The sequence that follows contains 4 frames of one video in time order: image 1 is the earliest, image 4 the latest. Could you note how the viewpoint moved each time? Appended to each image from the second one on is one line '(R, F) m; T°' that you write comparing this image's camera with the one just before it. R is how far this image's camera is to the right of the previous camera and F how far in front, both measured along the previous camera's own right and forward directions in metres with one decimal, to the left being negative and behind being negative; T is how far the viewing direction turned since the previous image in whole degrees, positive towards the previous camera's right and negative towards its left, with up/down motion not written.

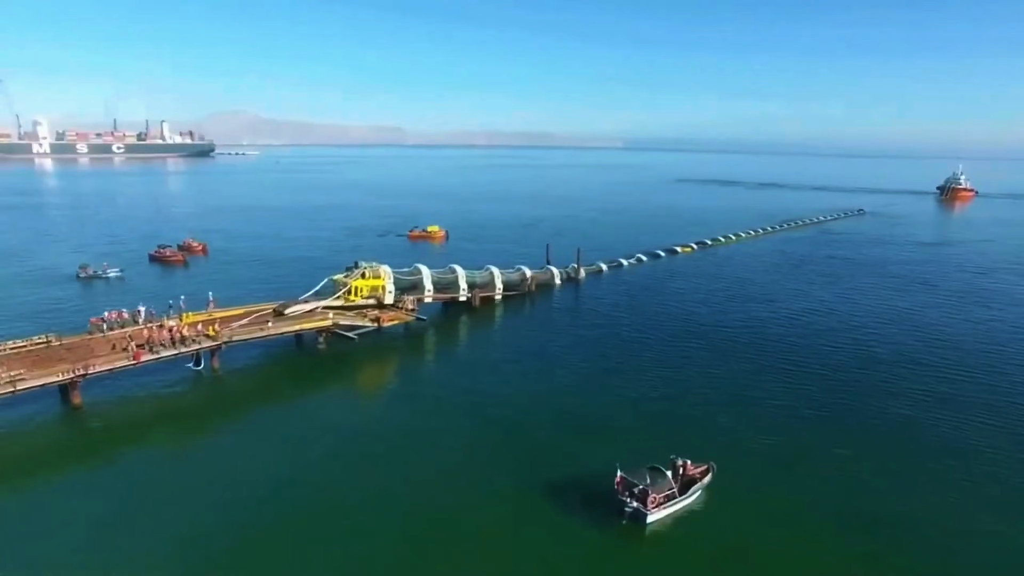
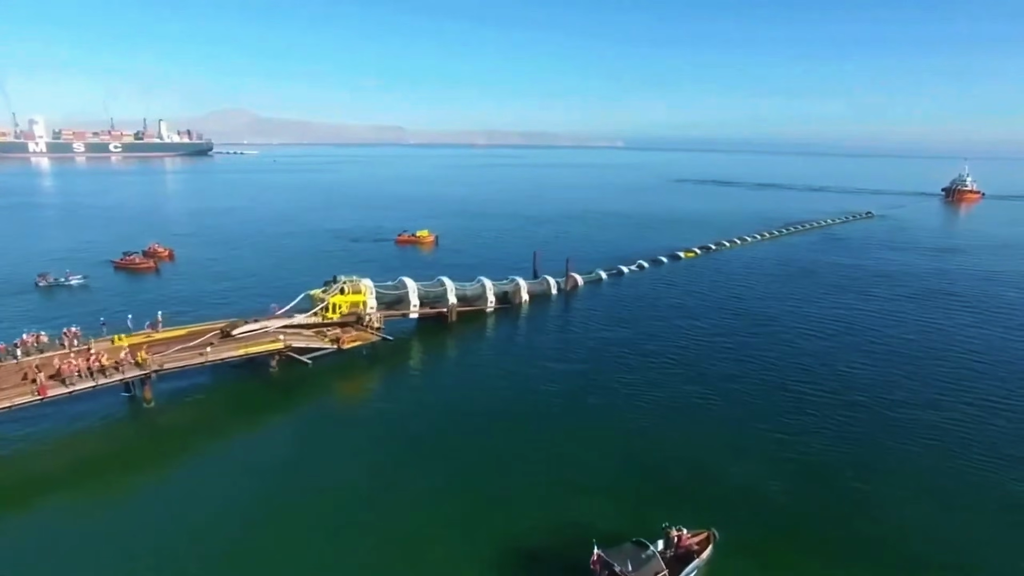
(+0.6, +2.4) m; 0°
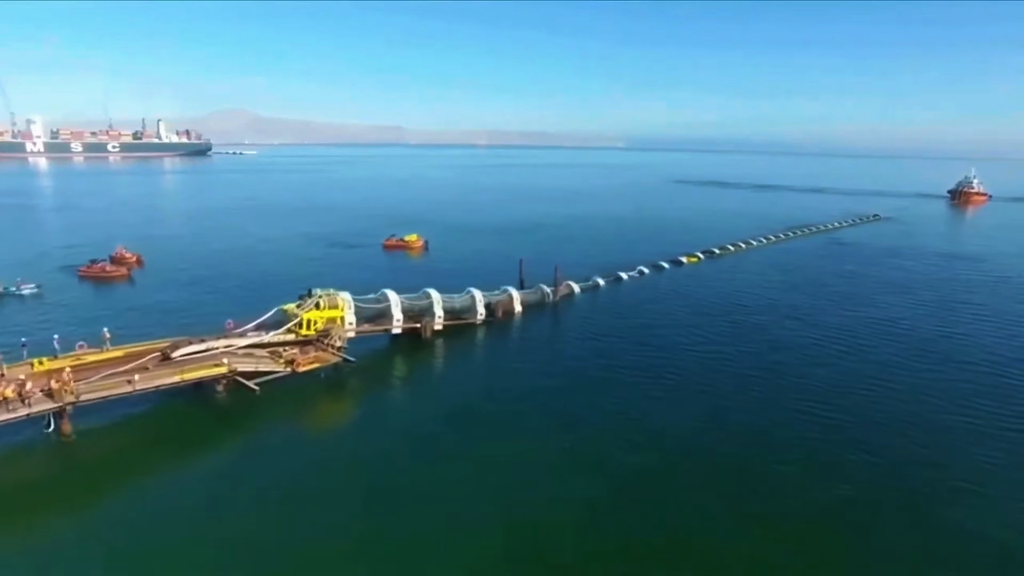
(+0.5, +2.2) m; 0°
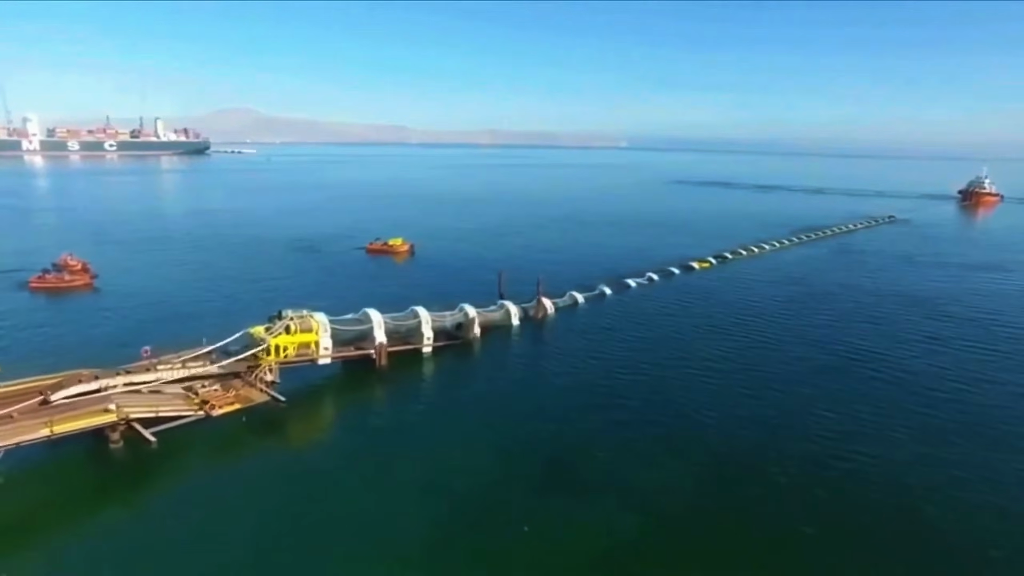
(+0.1, +3.5) m; 0°
